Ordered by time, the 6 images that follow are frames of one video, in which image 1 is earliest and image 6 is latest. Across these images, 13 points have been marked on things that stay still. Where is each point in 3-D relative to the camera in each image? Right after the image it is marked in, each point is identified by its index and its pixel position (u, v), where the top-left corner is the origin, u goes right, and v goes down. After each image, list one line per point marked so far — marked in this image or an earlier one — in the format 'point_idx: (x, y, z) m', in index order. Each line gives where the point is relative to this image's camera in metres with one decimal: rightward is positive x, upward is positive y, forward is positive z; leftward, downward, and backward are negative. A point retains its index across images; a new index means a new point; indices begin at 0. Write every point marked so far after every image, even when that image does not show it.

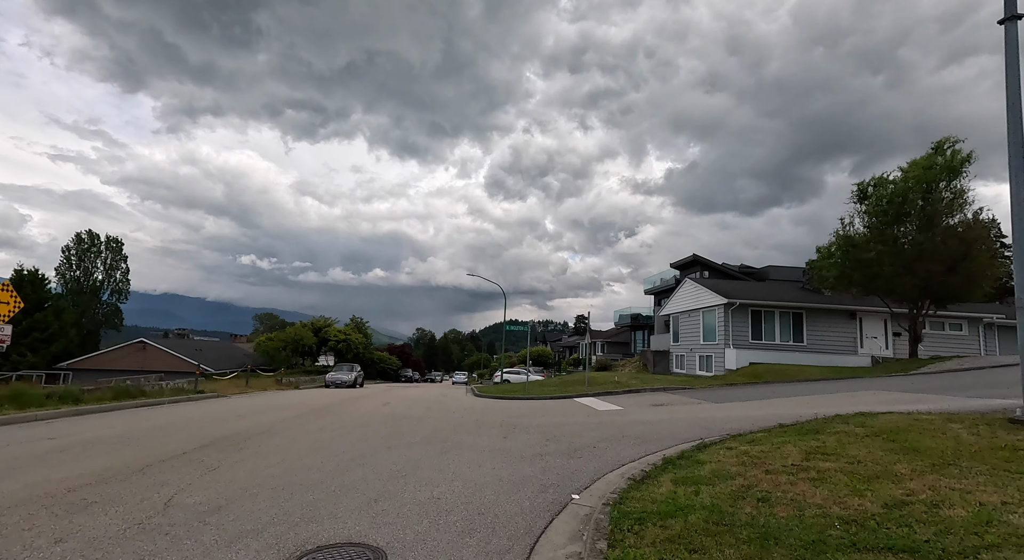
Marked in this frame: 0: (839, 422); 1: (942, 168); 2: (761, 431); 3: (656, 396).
0: (+4.8, -2.1, +7.6) m
1: (+16.3, +4.2, +19.5) m
2: (+3.8, -2.3, +7.8) m
3: (+4.7, -3.7, +16.5) m
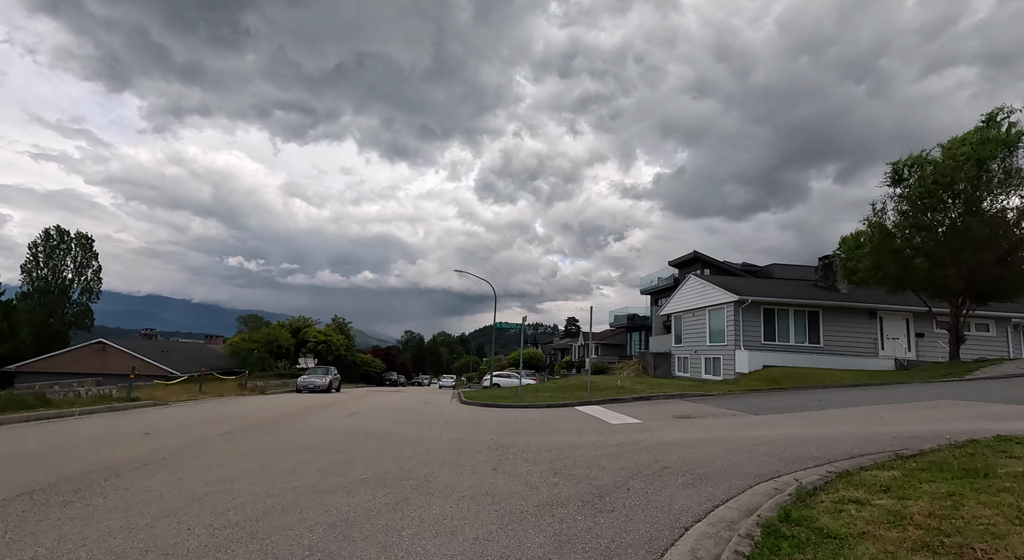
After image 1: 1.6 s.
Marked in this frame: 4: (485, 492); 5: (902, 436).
0: (+4.8, -1.7, +5.0) m
1: (+16.0, +4.5, +17.2) m
2: (+3.7, -1.9, +5.2) m
3: (+4.4, -3.4, +14.0) m
4: (-0.3, -2.2, +5.4) m
5: (+5.5, -2.2, +7.3) m
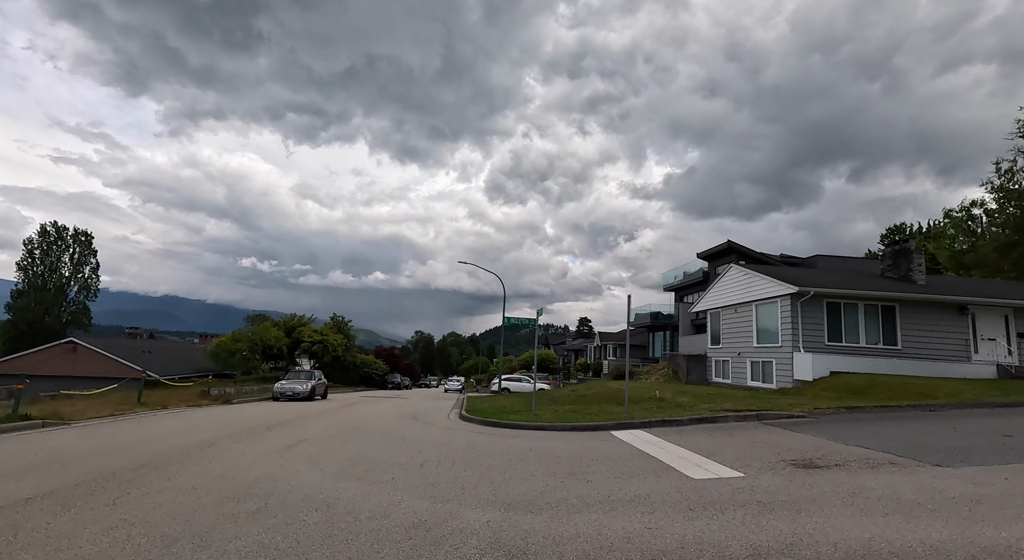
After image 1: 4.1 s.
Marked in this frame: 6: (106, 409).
0: (+4.8, -1.2, +0.6) m
1: (+16.3, +5.0, +12.5) m
2: (+3.8, -1.4, +0.8) m
3: (+4.7, -2.8, +9.5) m
4: (-0.2, -1.7, +1.1) m
5: (+5.6, -1.6, +2.8) m
6: (-12.1, -3.8, +15.4) m
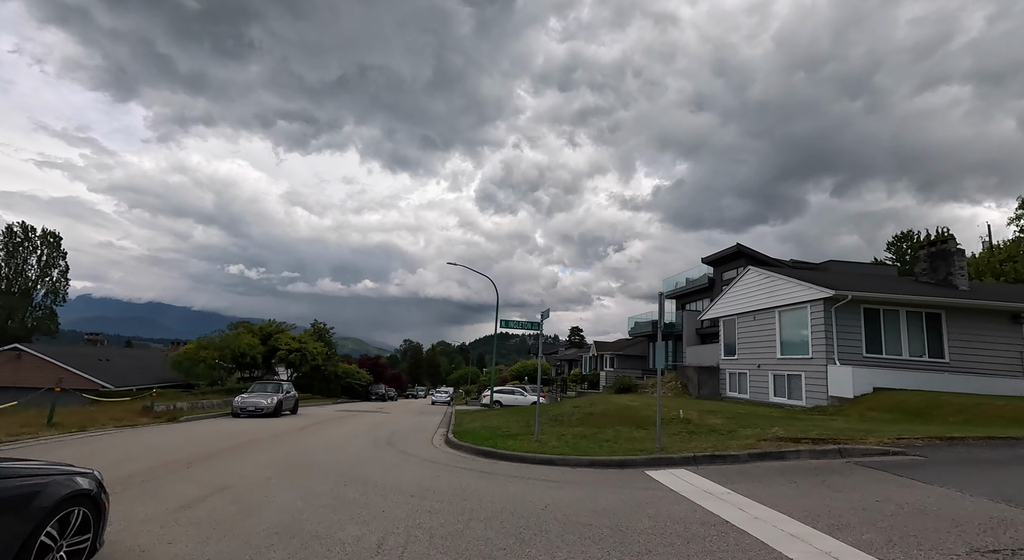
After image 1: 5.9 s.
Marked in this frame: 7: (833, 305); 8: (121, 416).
0: (+5.1, -0.8, -2.2) m
1: (+16.4, +5.1, +10.1) m
2: (+4.0, -1.0, -2.0) m
3: (+4.7, -2.6, +6.7) m
4: (0.0, -1.3, -1.8) m
5: (+5.8, -1.3, +0.1) m
6: (-12.2, -3.6, +12.2) m
7: (+12.1, -1.0, +19.4) m
8: (-13.0, -4.5, +17.2) m
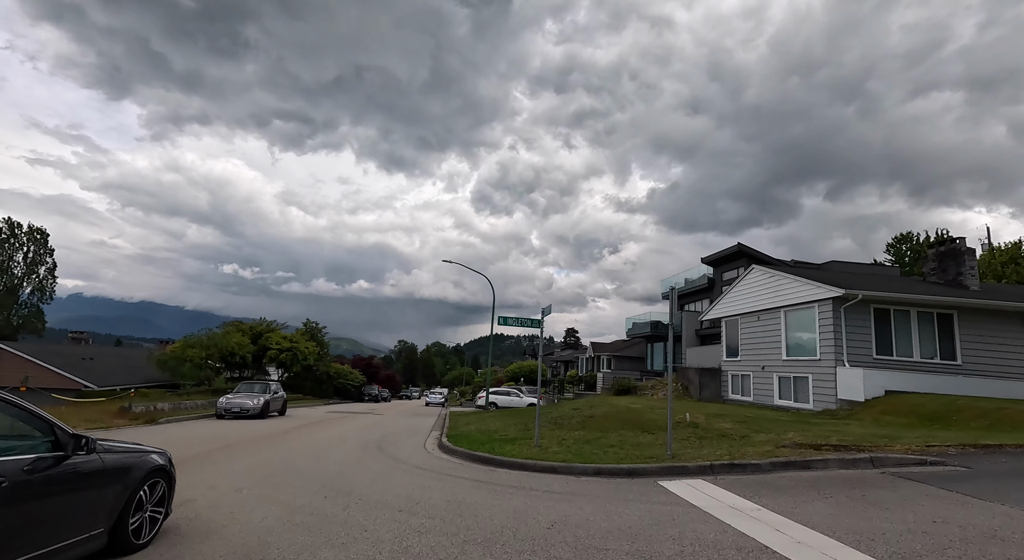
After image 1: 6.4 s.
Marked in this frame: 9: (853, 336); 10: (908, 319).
0: (+5.2, -0.7, -2.9) m
1: (+16.4, +5.1, +9.4) m
2: (+4.1, -0.8, -2.8) m
3: (+4.7, -2.5, +5.9) m
4: (+0.1, -1.2, -2.6) m
5: (+5.9, -1.2, -0.7) m
6: (-12.2, -3.4, +11.3) m
7: (+12.0, -0.9, +18.7) m
8: (-13.1, -4.3, +16.2) m
9: (+12.4, -2.0, +18.6) m
10: (+14.6, -1.4, +18.9) m
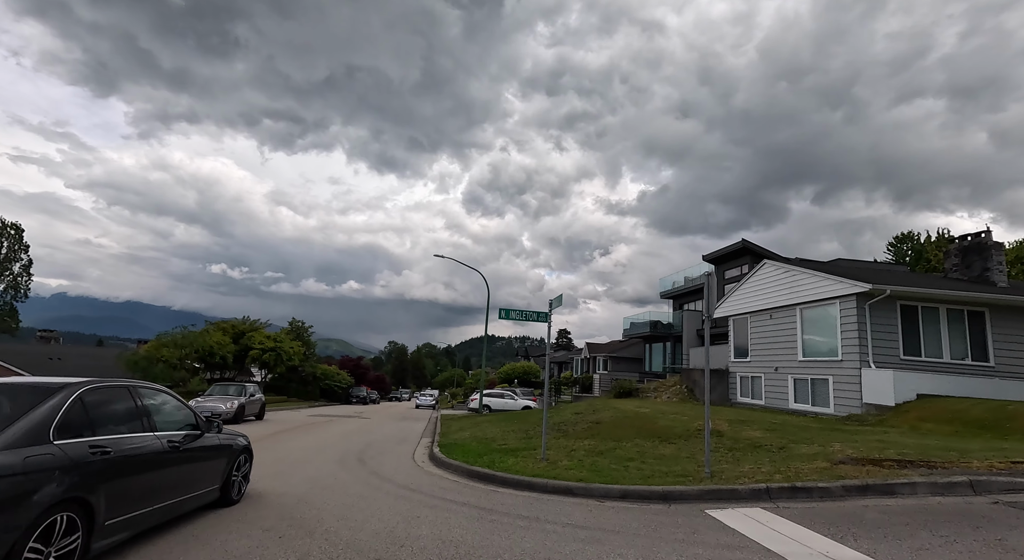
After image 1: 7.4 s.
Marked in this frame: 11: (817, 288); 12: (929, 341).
0: (+5.5, -0.4, -4.5) m
1: (+16.6, +5.3, +8.1) m
2: (+4.5, -0.6, -4.3) m
3: (+4.9, -2.3, +4.4) m
4: (+0.5, -0.9, -4.2) m
5: (+6.2, -0.9, -2.2) m
6: (-12.1, -3.1, +9.4) m
7: (+12.0, -0.7, +17.3) m
8: (-13.1, -4.0, +14.4) m
9: (+12.3, -1.8, +17.2) m
10: (+14.5, -1.3, +17.5) m
11: (+11.6, -0.3, +19.5) m
12: (+14.1, -2.0, +17.4) m
